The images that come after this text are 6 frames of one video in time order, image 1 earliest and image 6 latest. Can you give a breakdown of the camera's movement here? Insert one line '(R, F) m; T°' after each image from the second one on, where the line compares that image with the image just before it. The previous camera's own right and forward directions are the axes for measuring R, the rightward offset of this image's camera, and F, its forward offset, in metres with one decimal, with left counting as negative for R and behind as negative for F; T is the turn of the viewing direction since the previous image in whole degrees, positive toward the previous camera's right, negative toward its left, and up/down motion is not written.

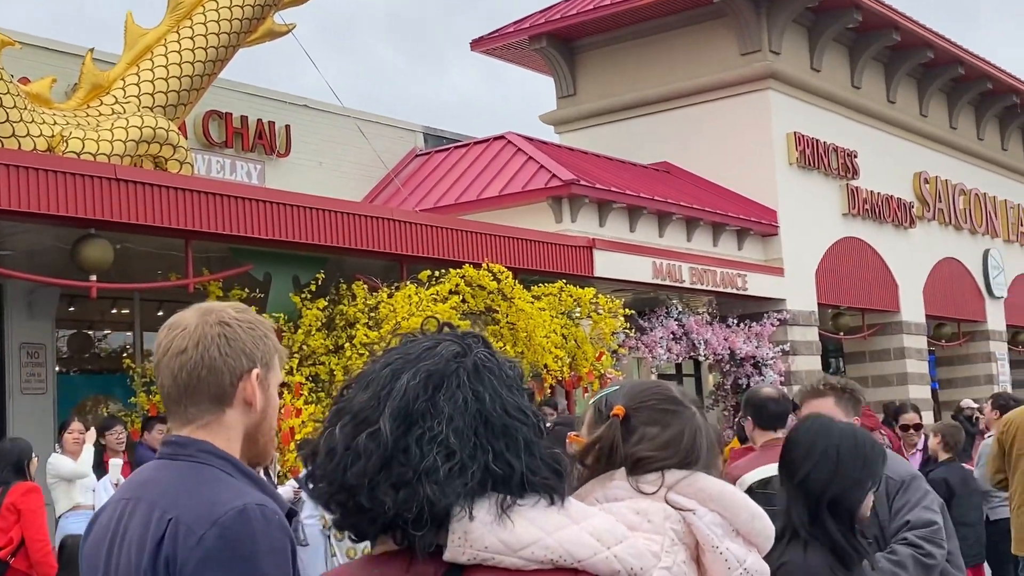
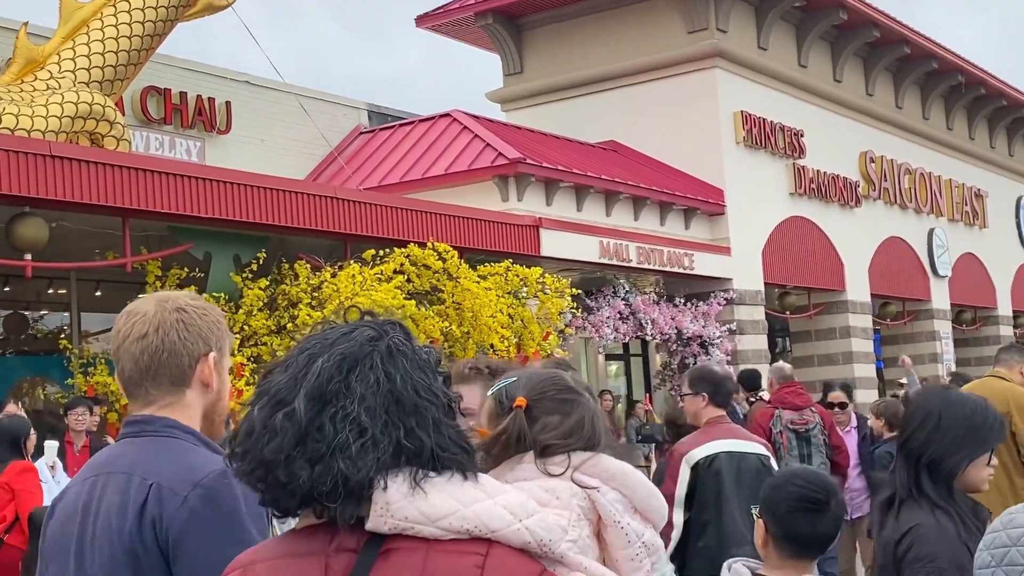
(+0.1, +0.1) m; +2°
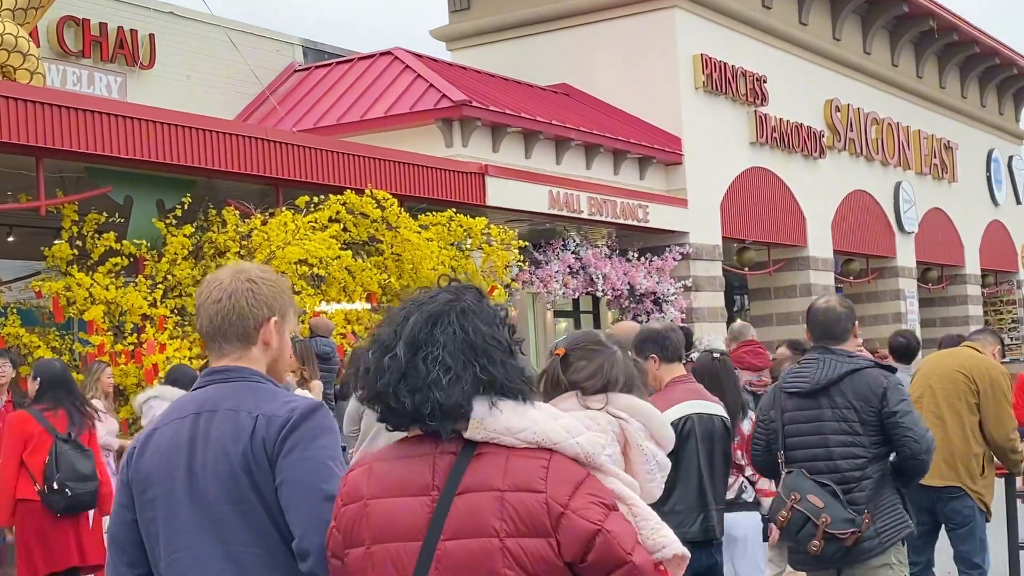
(+0.2, +0.8) m; +2°
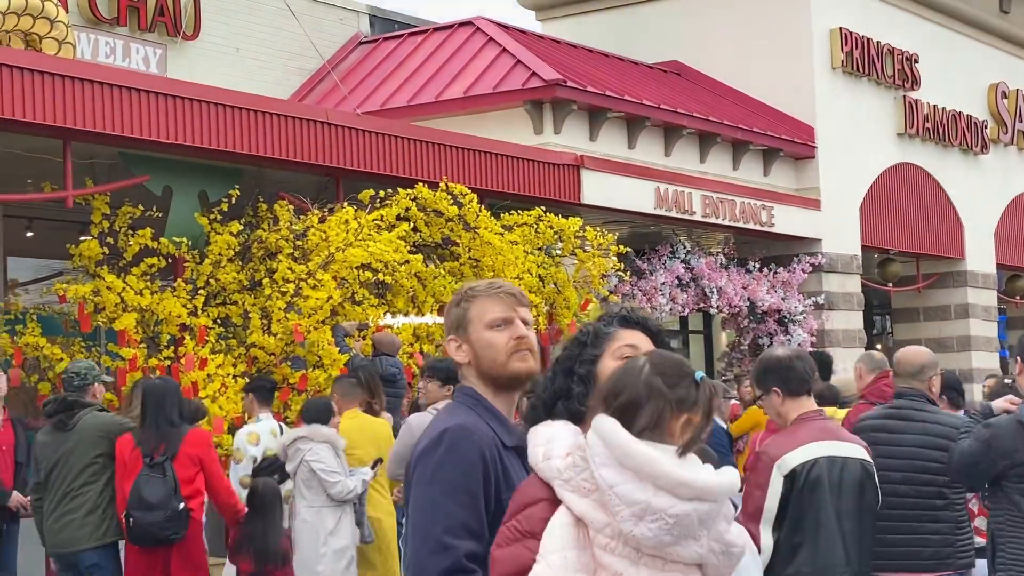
(-0.2, +1.9) m; -4°
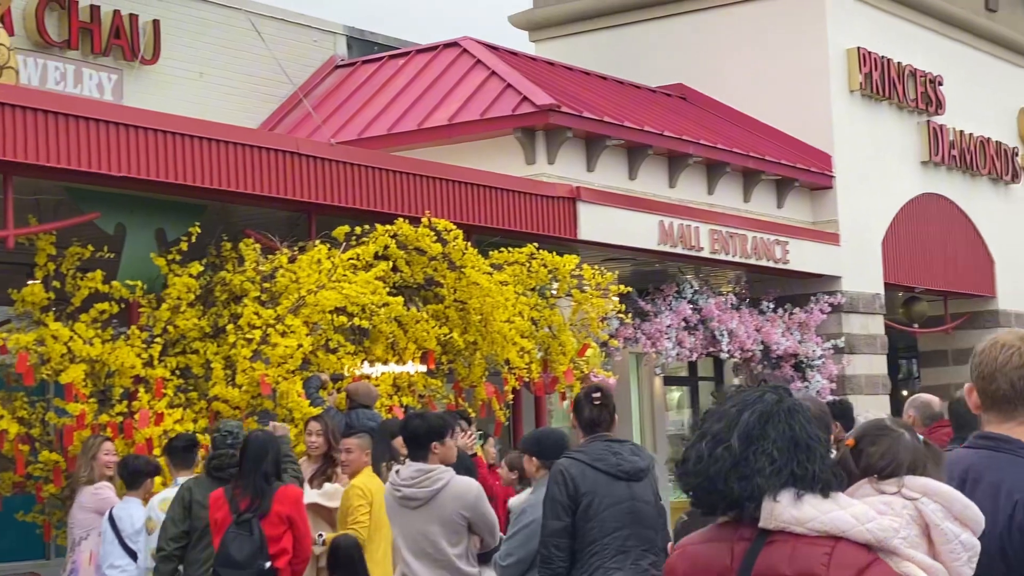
(-0.1, +1.0) m; +1°
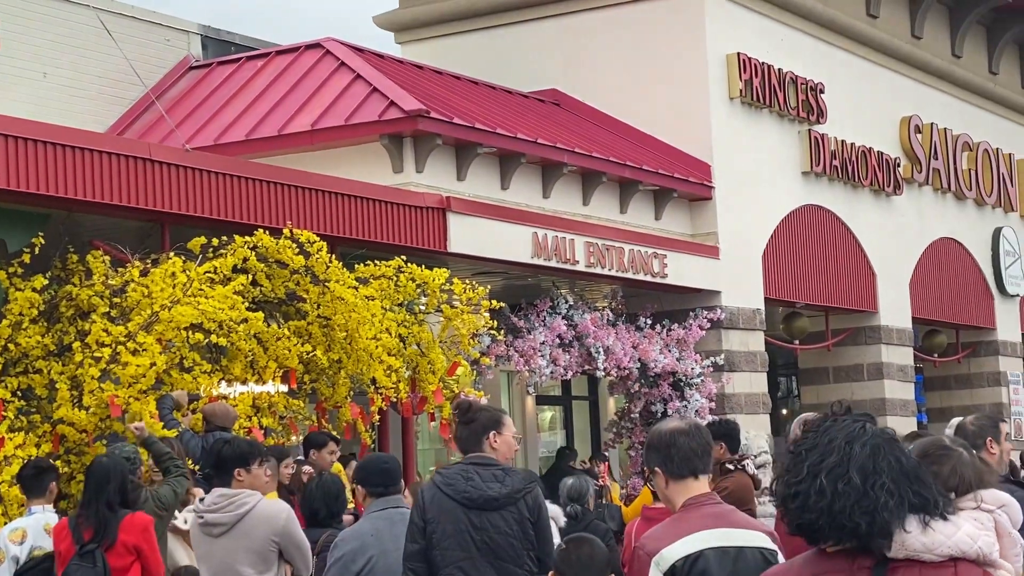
(+0.5, +0.4) m; +3°
